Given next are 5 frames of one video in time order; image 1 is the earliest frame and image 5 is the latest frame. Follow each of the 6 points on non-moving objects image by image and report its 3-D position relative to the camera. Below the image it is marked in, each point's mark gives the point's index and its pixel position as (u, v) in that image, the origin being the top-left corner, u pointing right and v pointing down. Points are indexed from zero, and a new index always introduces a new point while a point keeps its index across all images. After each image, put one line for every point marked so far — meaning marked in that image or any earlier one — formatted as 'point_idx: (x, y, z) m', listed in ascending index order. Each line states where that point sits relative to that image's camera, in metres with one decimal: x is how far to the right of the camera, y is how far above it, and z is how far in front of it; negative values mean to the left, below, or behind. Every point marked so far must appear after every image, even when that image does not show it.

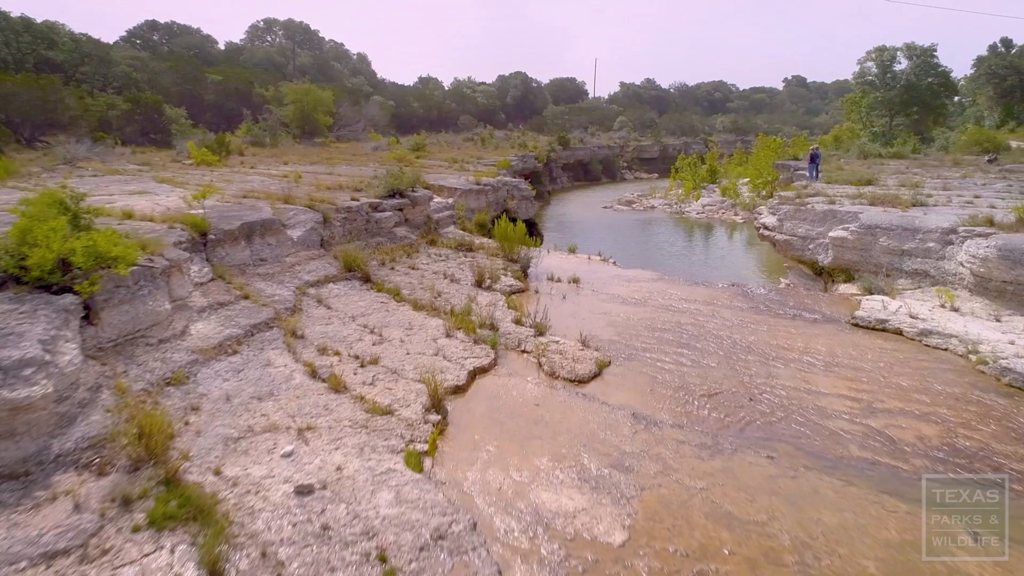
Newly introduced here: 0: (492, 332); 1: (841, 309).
0: (-0.2, -0.5, +8.2) m
1: (+4.5, -0.3, +9.9) m
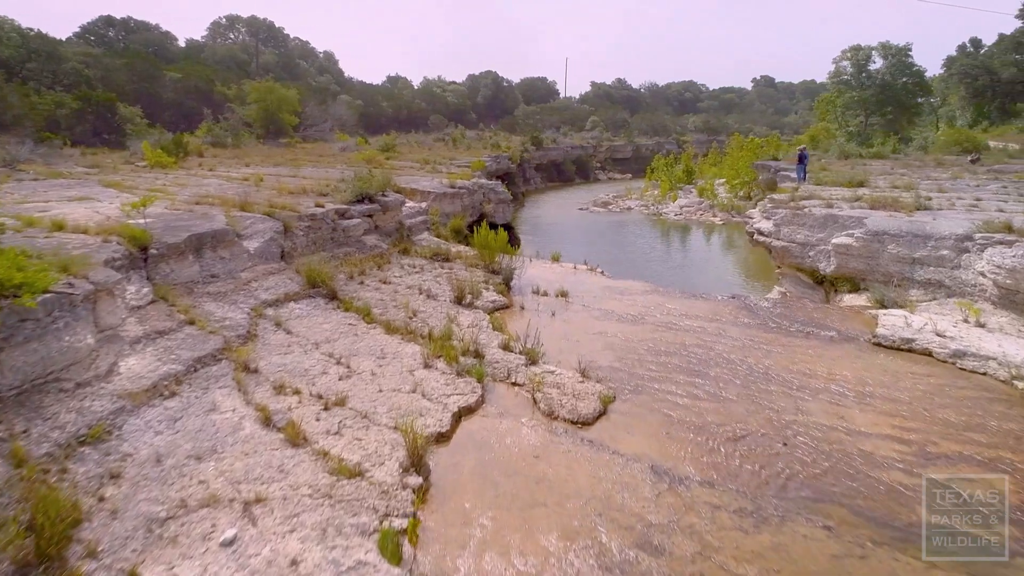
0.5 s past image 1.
0: (-0.3, -0.7, +7.1) m
1: (+4.3, -0.5, +9.0) m
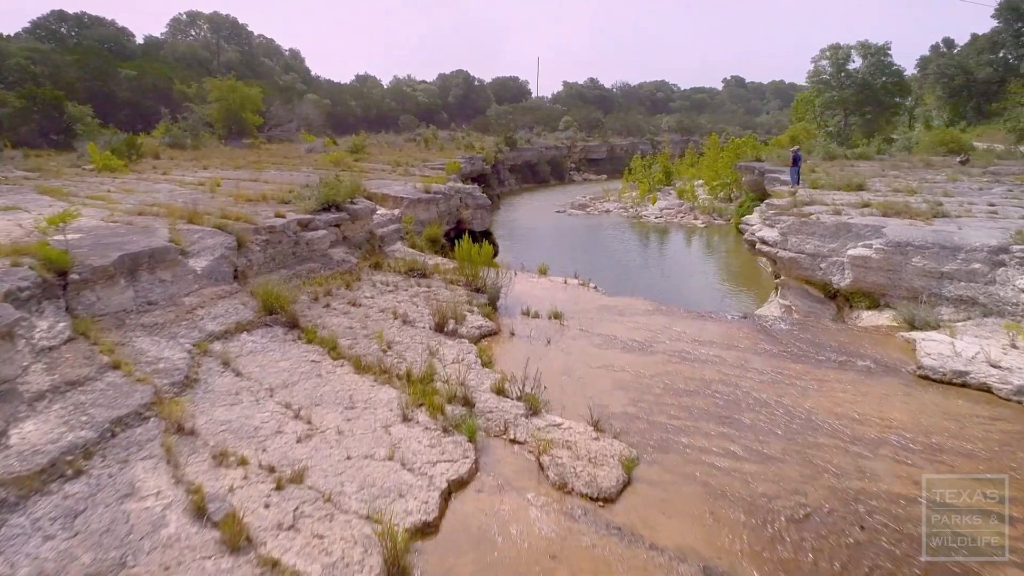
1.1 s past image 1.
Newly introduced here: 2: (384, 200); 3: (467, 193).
0: (-0.4, -1.0, +5.9) m
1: (+4.2, -0.7, +8.0) m
2: (-2.7, +1.9, +15.5) m
3: (-1.1, +2.3, +17.9) m
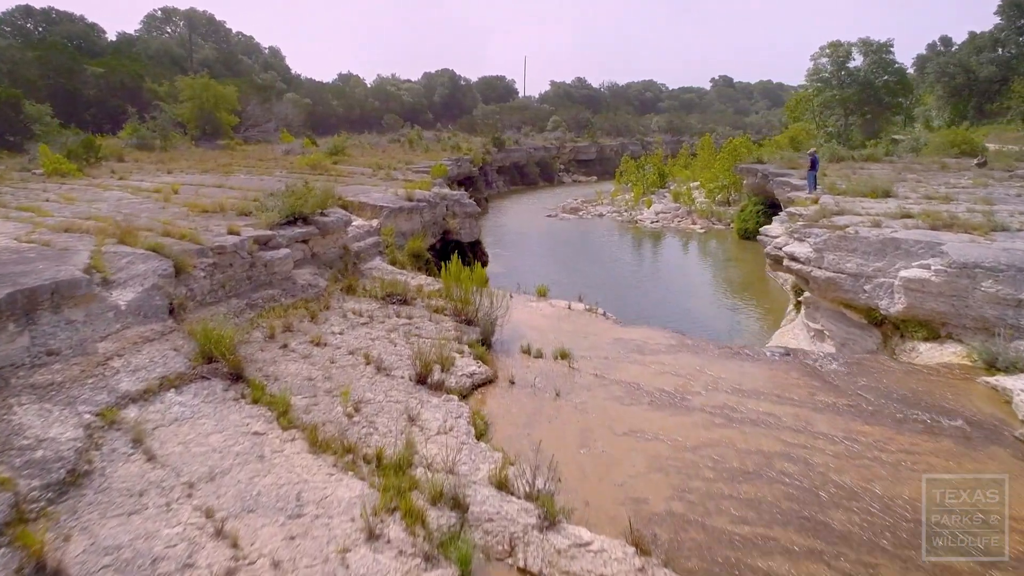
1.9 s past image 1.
0: (-0.3, -1.4, +4.3) m
1: (+4.2, -1.0, +6.5) m
2: (-2.9, +1.5, +13.8) m
3: (-1.3, +2.0, +16.2) m
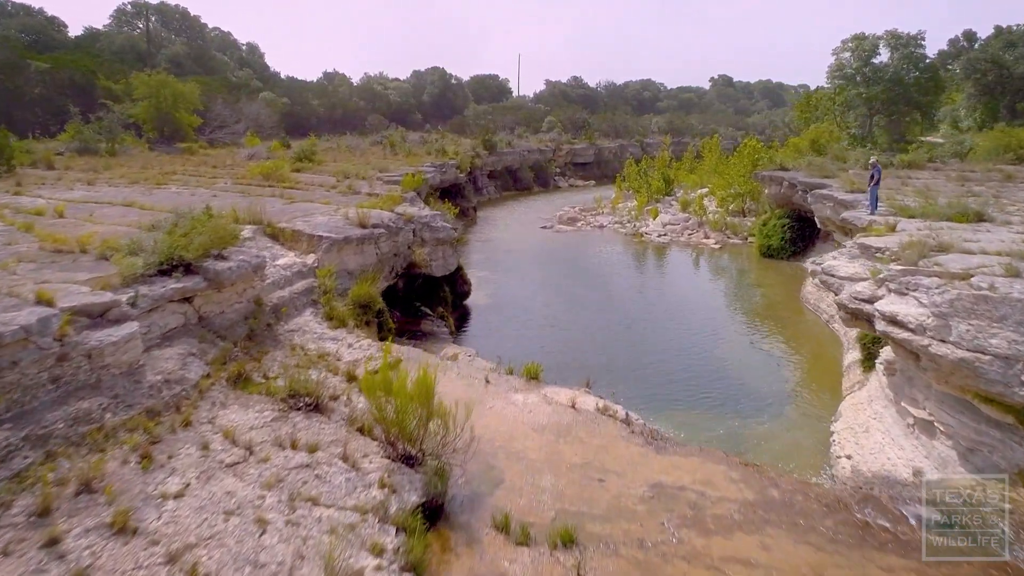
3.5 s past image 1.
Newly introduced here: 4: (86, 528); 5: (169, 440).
0: (-0.5, -2.2, +0.9) m
1: (+4.0, -1.8, +3.1) m
2: (-3.1, +0.7, +10.4) m
3: (-1.6, +1.2, +12.8) m
4: (-2.5, -1.4, +4.2) m
5: (-2.5, -1.1, +5.4) m
